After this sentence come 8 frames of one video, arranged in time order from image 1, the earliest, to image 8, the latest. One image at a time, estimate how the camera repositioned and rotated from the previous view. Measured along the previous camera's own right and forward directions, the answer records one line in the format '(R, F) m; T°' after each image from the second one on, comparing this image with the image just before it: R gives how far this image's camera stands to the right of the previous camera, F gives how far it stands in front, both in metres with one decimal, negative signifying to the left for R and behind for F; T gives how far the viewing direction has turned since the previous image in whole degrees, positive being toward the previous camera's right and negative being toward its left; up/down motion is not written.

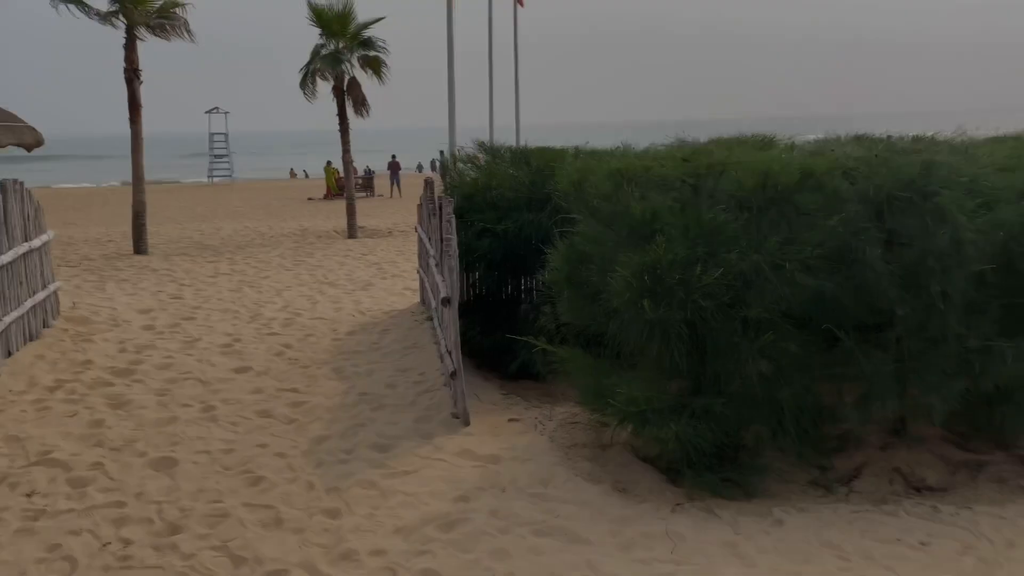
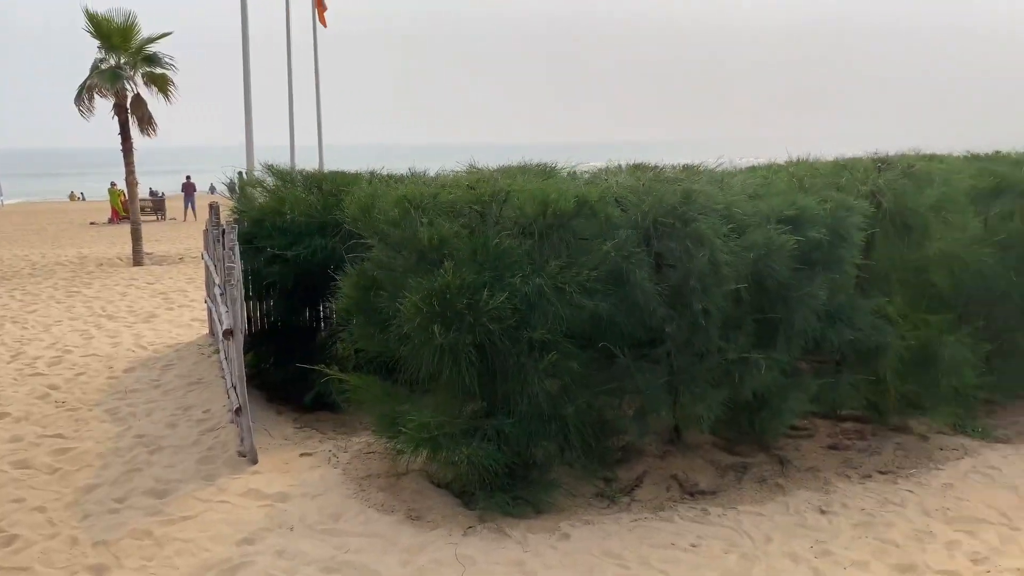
(+0.1, 0.0) m; +13°
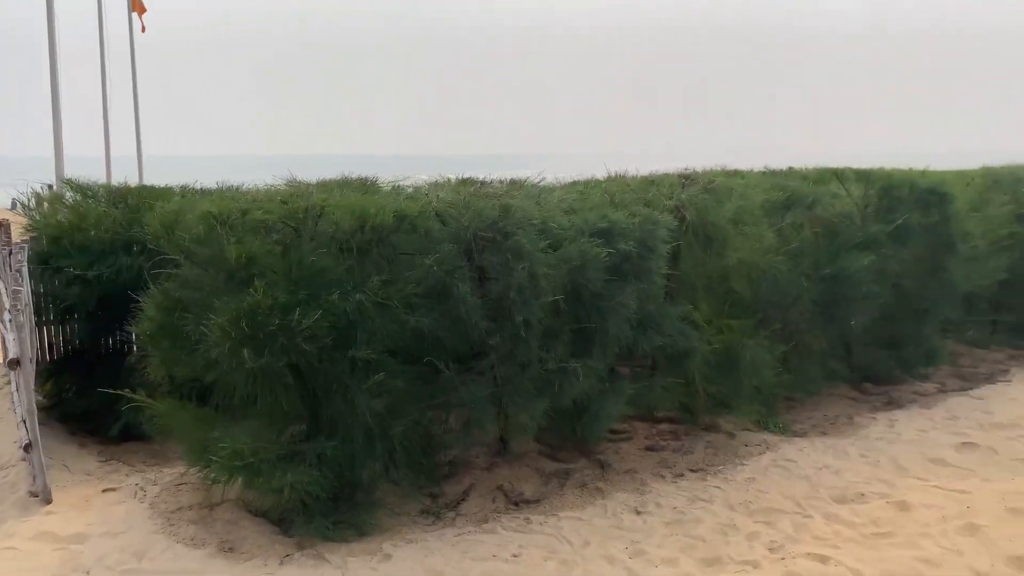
(+0.1, 0.0) m; +11°
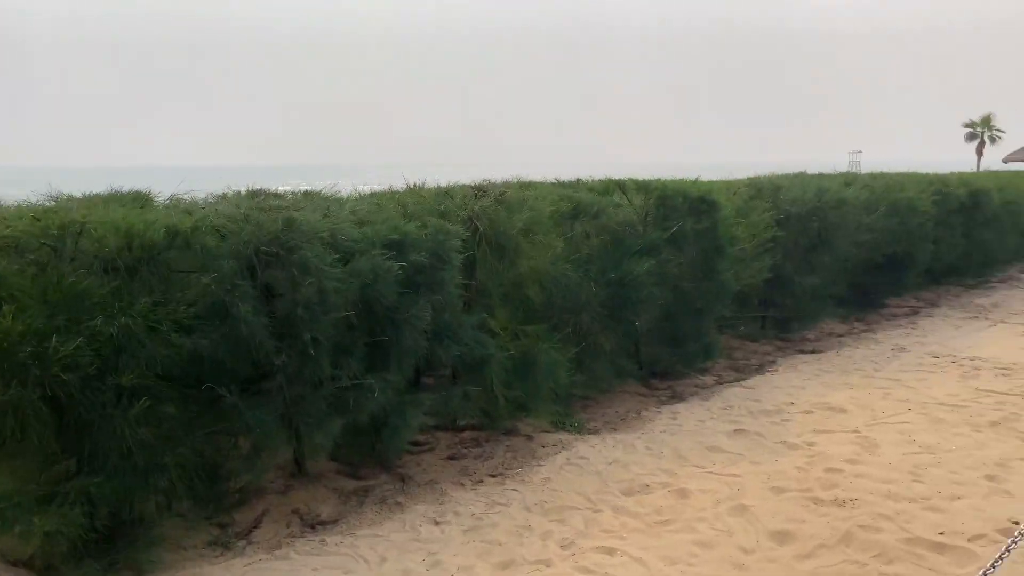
(+0.1, 0.0) m; +13°
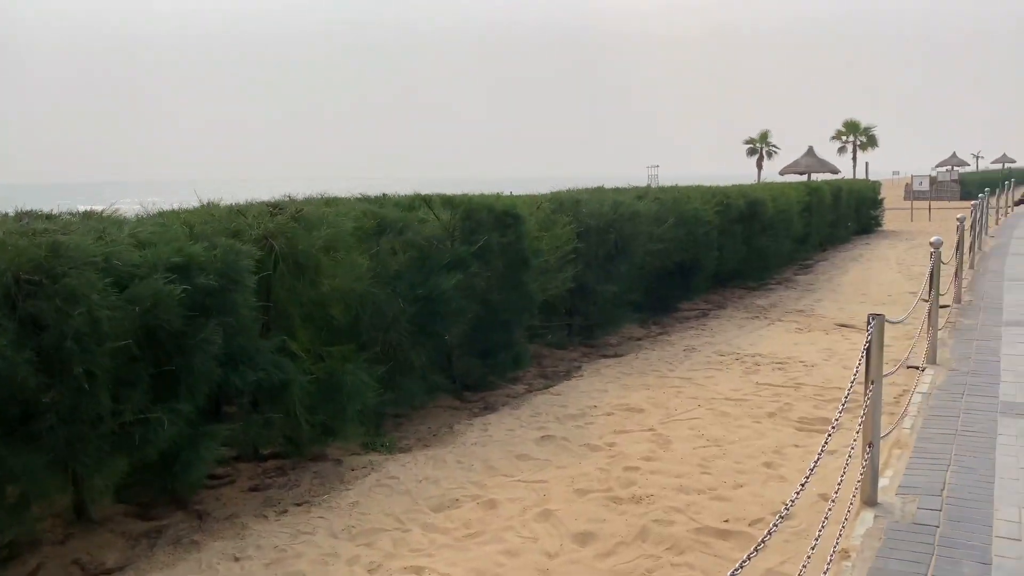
(+0.1, 0.0) m; +12°
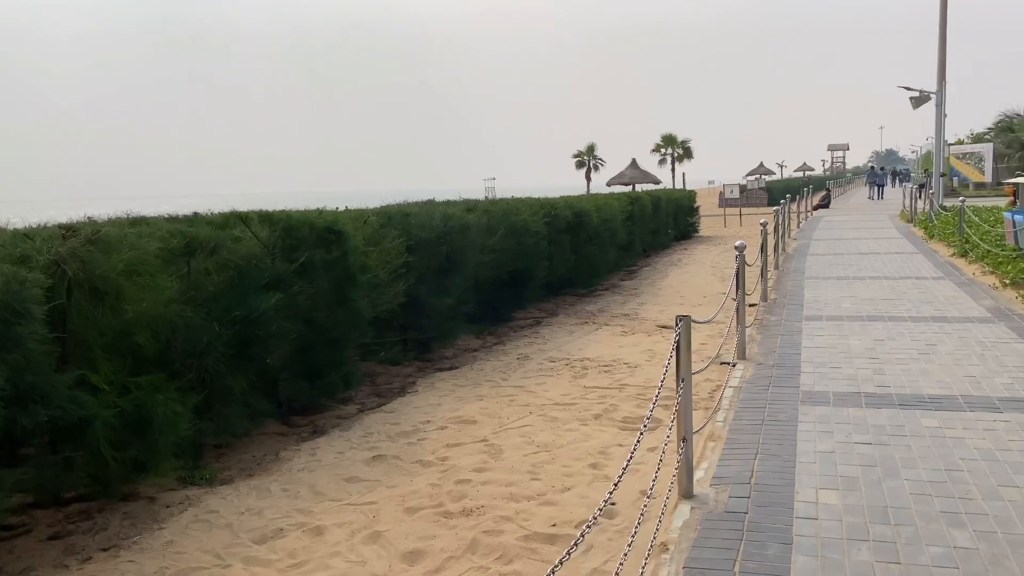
(+0.1, 0.0) m; +11°
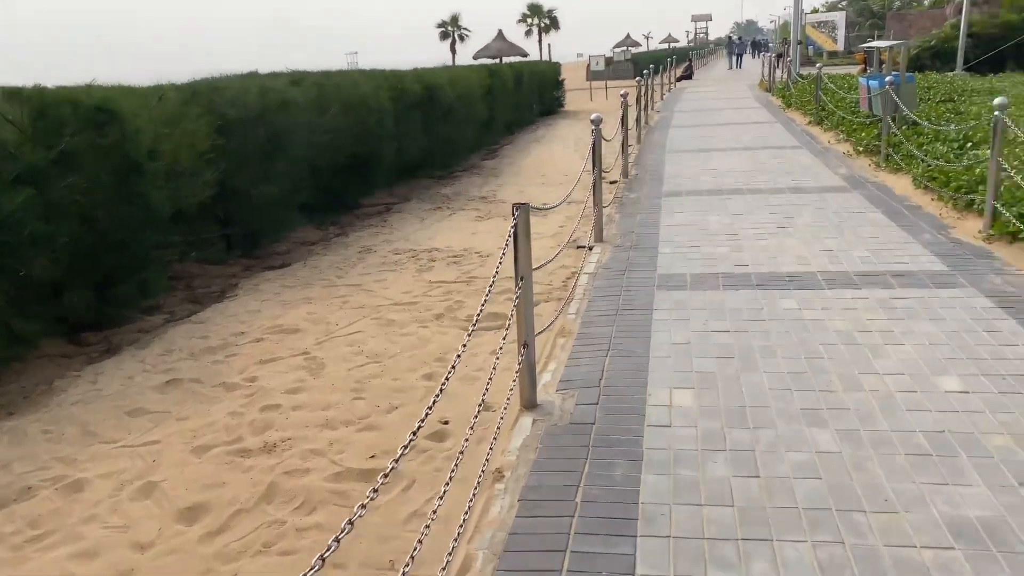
(+0.4, +0.9) m; +8°
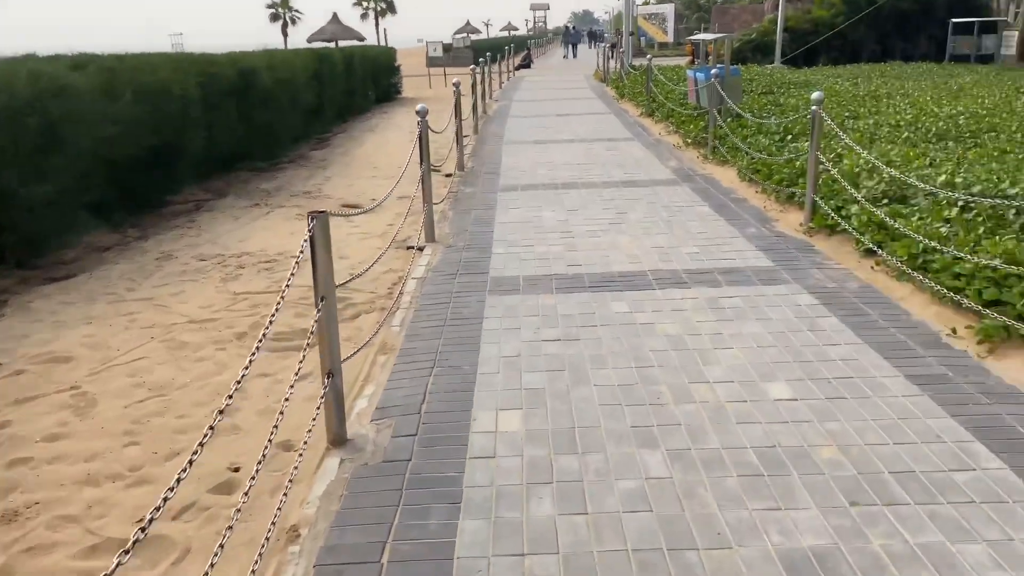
(+0.2, +0.5) m; +10°
